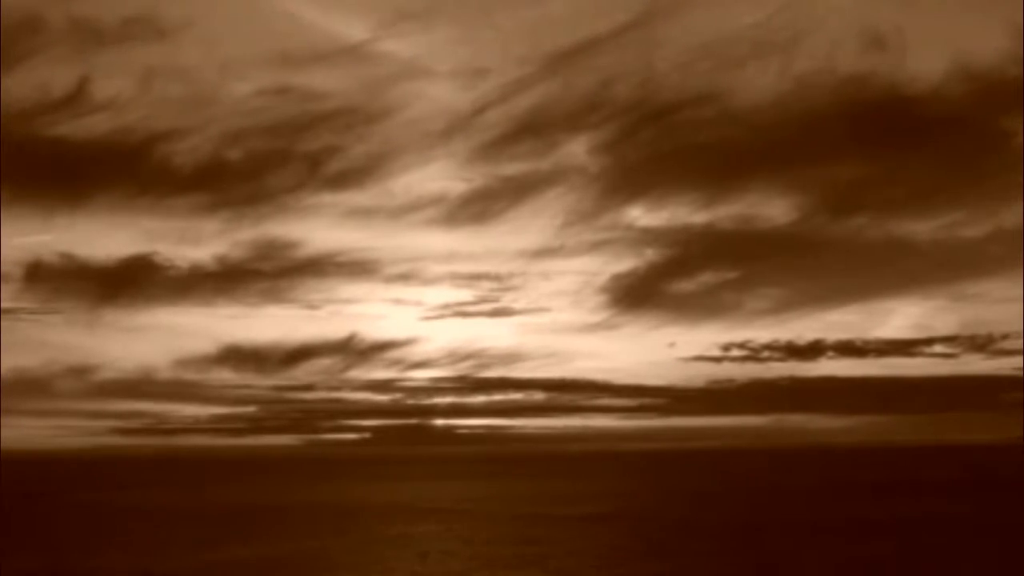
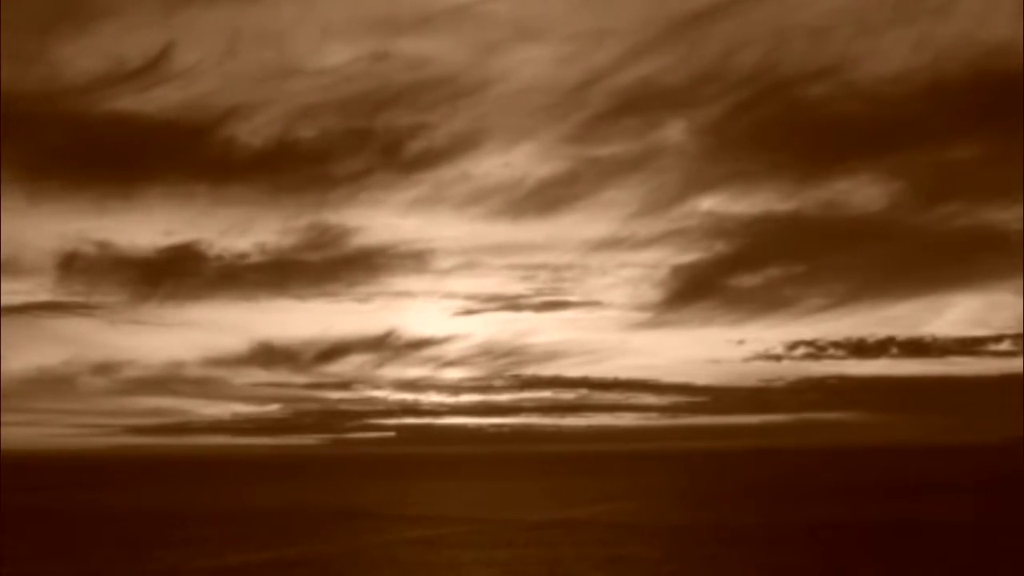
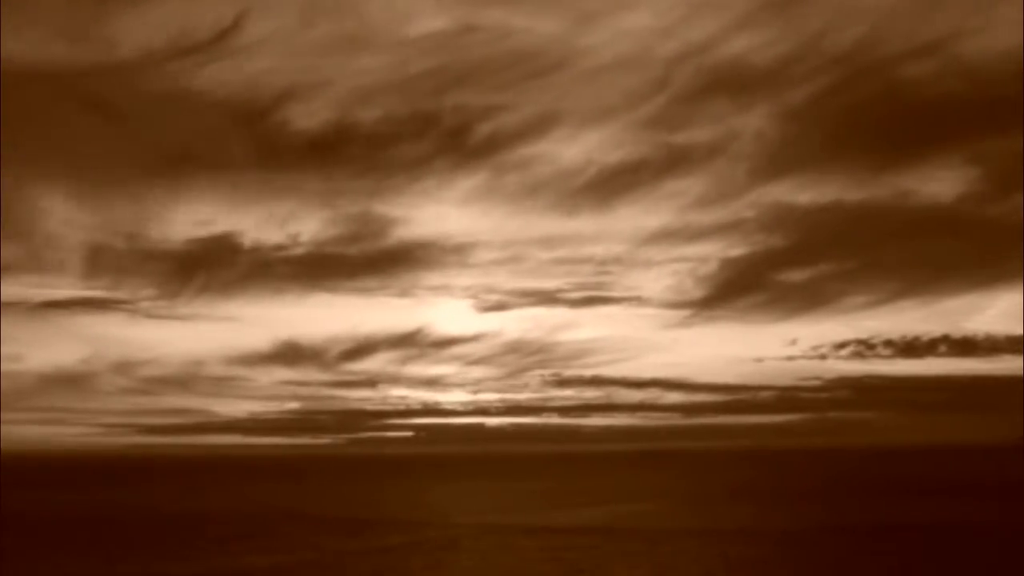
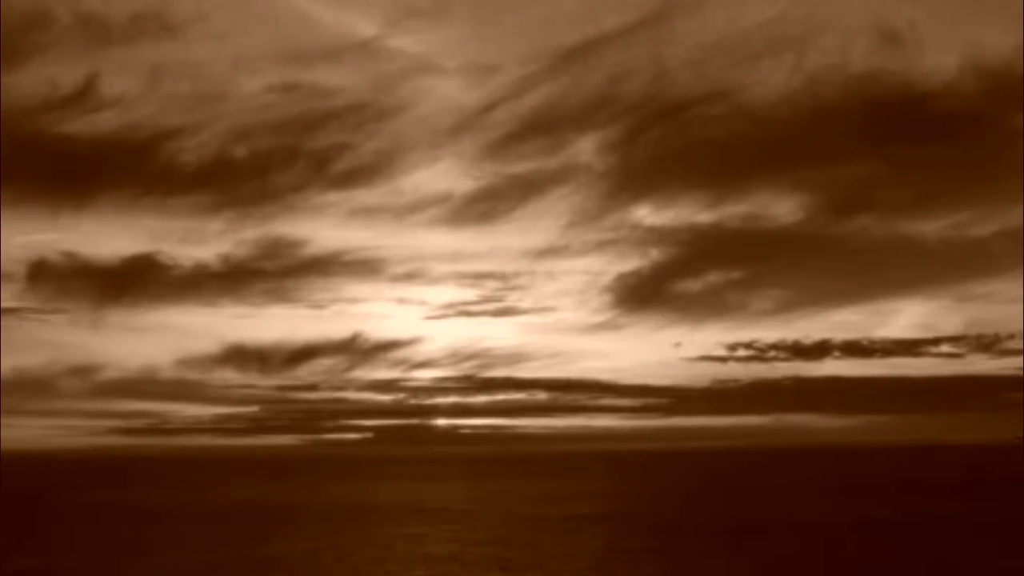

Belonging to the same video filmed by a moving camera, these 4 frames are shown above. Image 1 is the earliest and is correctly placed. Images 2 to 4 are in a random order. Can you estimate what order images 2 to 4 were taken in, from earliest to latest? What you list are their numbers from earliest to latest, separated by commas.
4, 2, 3
